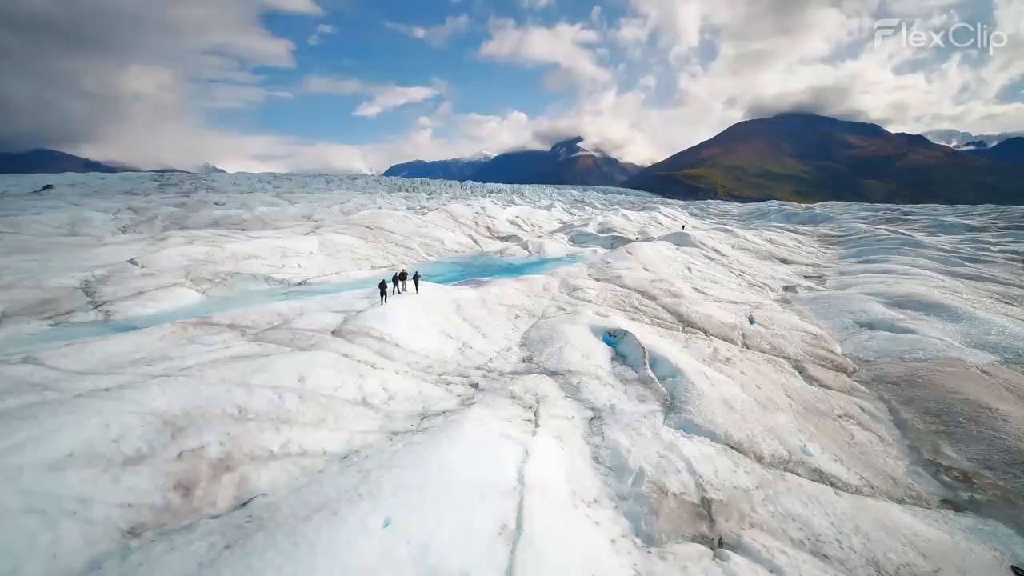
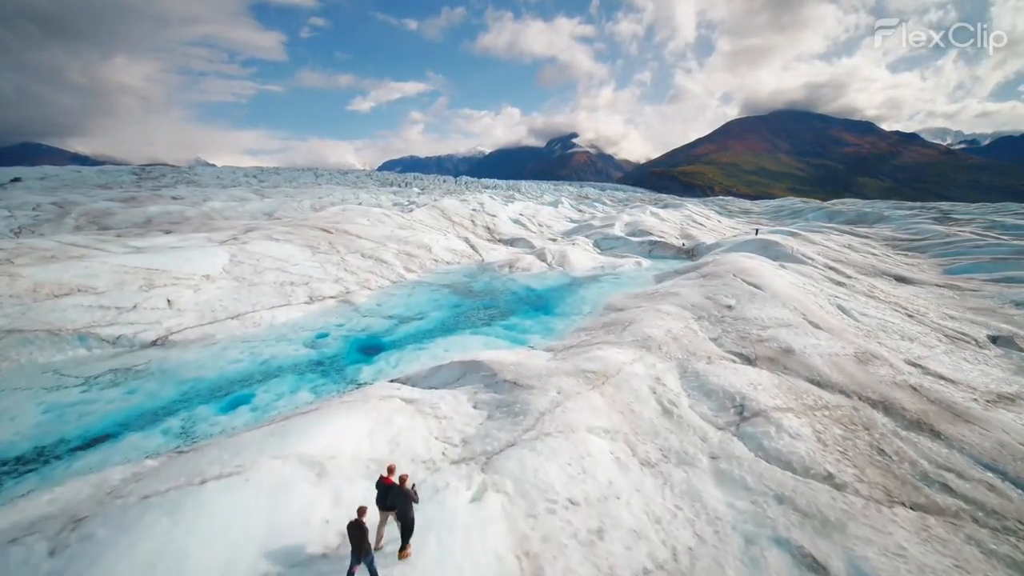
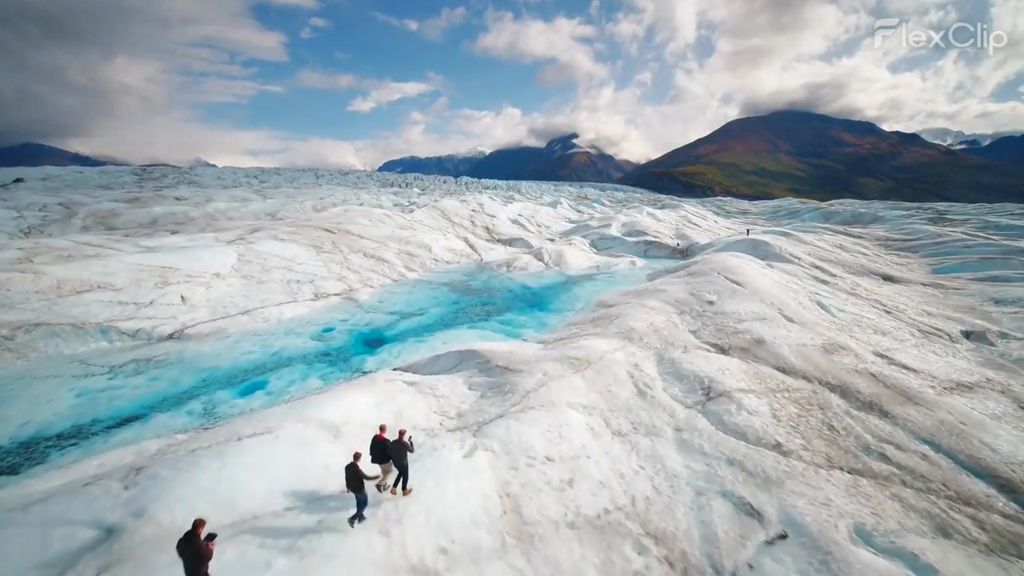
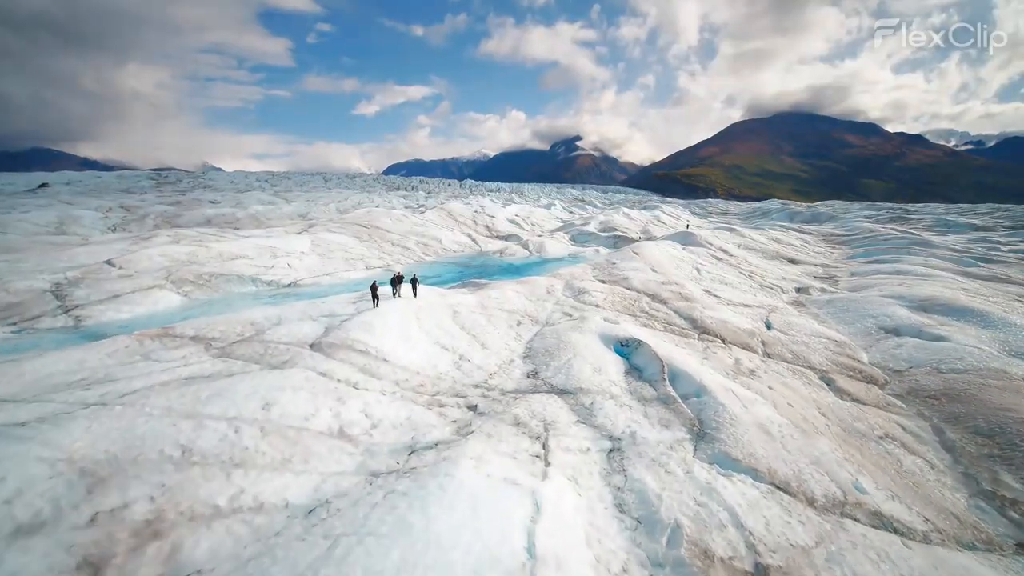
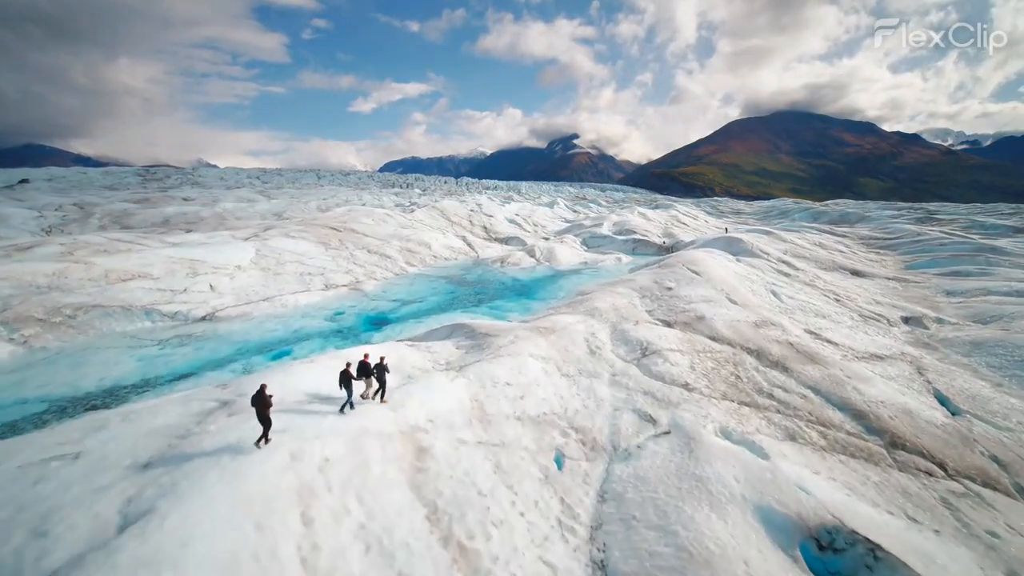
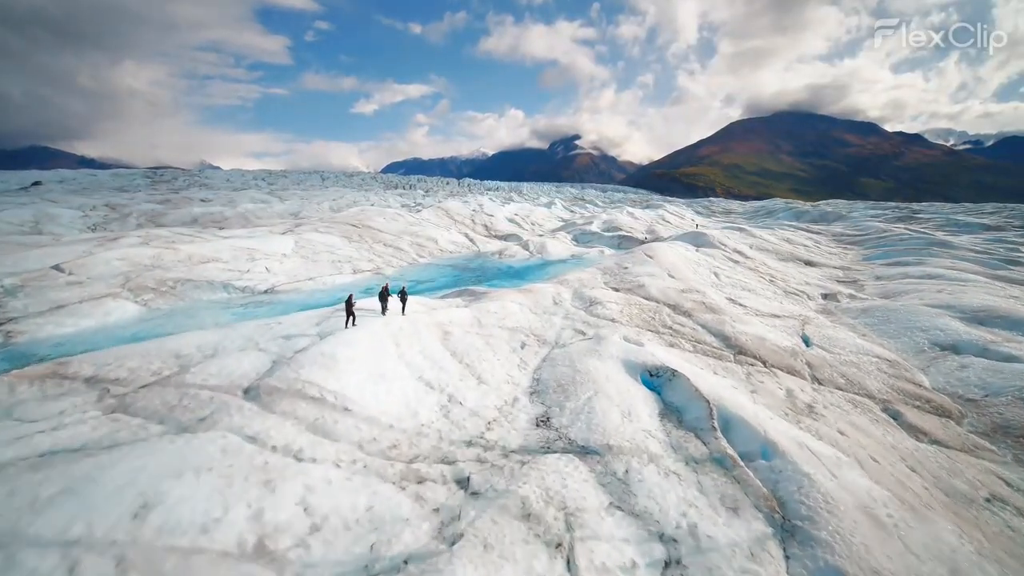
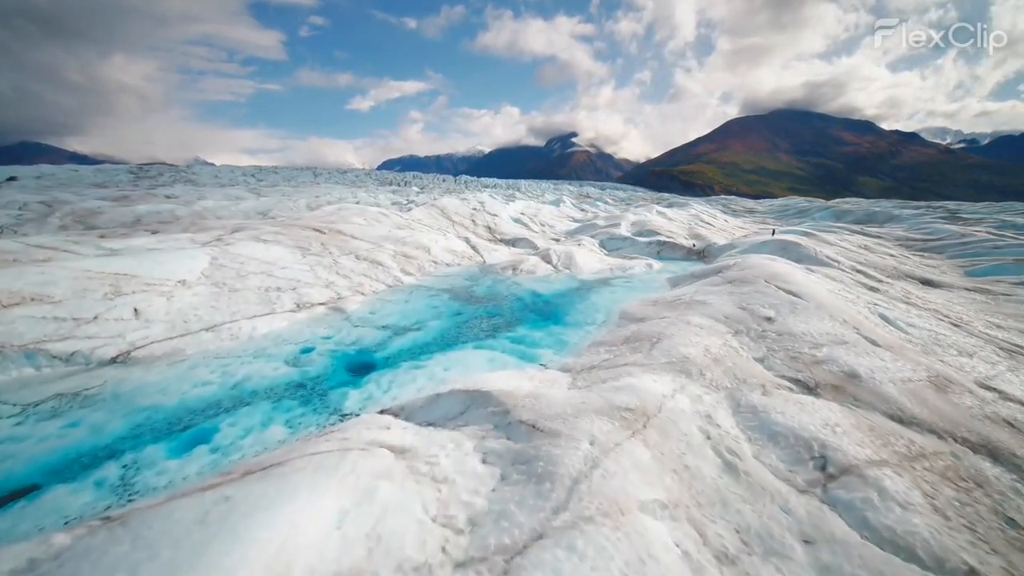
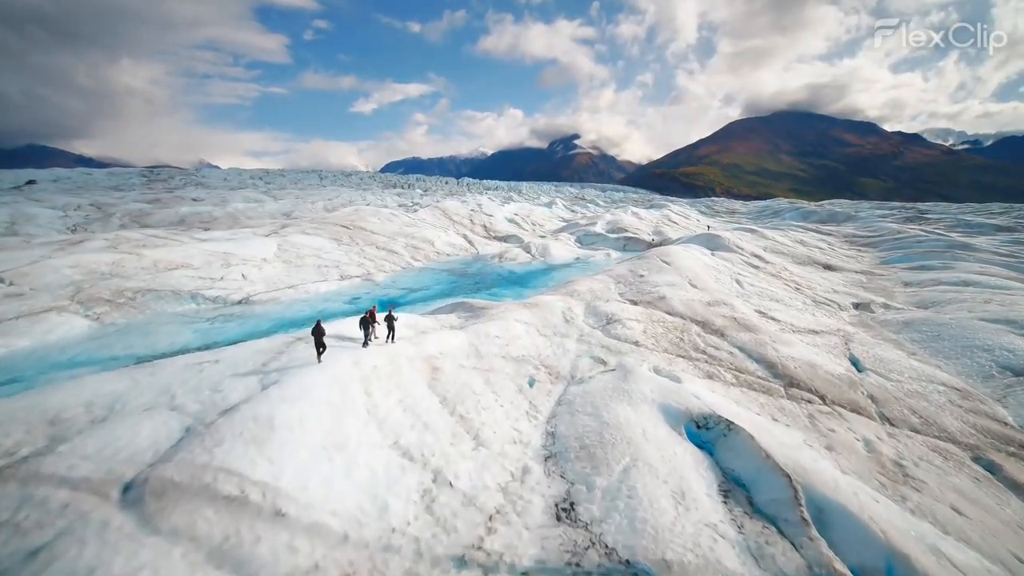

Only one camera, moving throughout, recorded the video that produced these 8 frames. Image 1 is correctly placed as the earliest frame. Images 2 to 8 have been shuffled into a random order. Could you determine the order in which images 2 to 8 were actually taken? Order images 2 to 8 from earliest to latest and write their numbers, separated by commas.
4, 6, 8, 5, 3, 2, 7
